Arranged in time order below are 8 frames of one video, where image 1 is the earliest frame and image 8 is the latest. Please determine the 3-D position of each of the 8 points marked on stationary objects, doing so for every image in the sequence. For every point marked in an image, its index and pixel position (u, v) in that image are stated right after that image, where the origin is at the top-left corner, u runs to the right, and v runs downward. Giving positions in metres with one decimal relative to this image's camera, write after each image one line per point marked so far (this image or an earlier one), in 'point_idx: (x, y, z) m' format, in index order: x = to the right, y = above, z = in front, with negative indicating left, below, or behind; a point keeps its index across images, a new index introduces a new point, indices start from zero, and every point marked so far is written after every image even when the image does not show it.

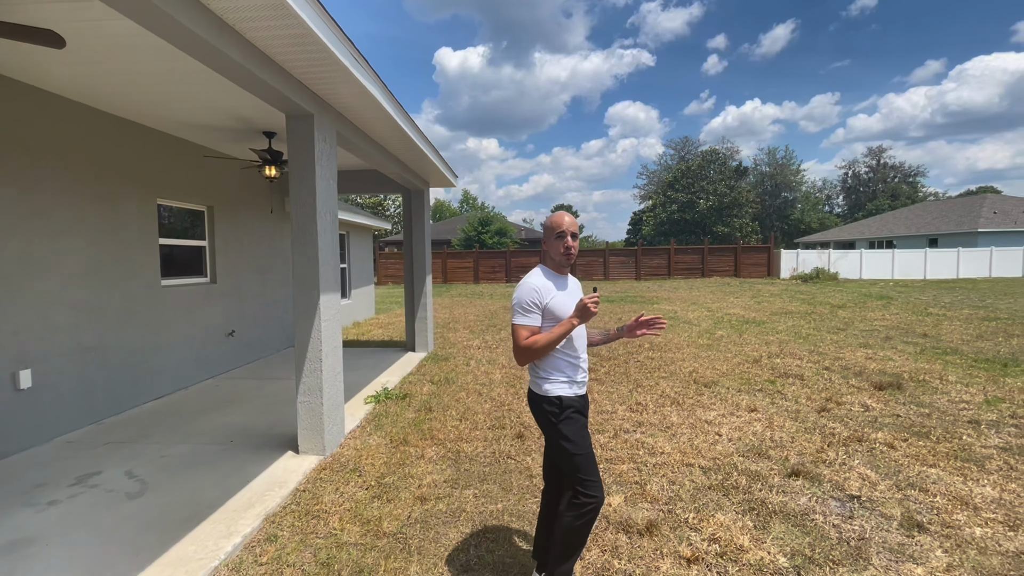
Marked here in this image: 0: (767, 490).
0: (+1.6, -1.3, +3.0) m
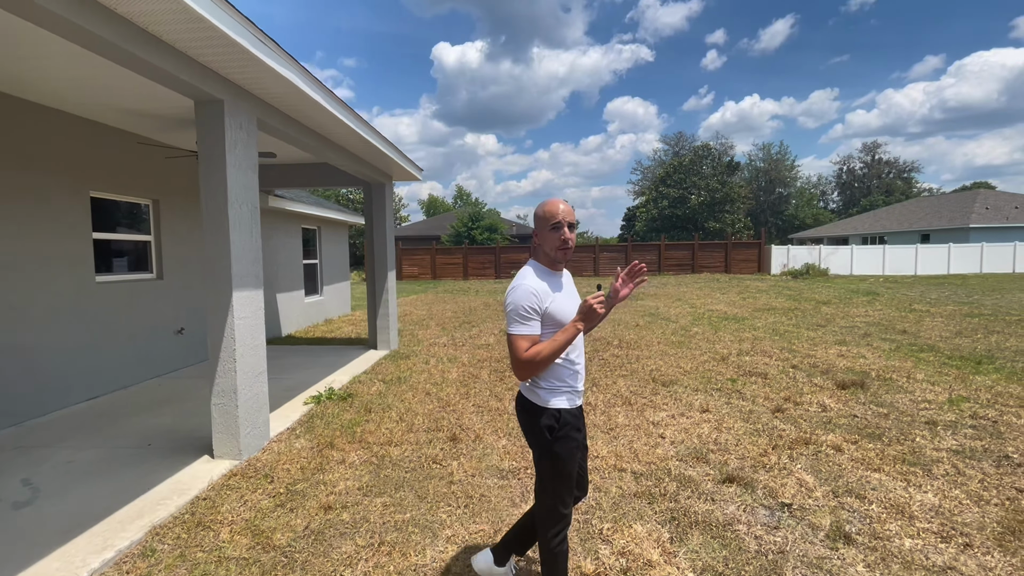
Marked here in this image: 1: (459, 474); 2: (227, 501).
0: (+1.1, -1.2, +2.8) m
1: (-0.4, -1.2, +3.1) m
2: (-1.6, -1.2, +2.7) m
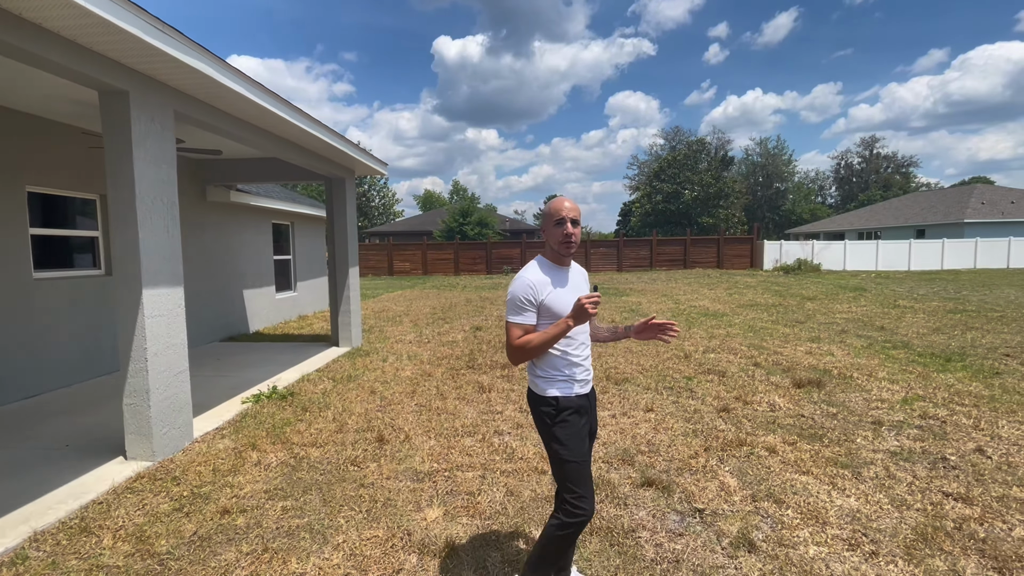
0: (+0.5, -1.2, +2.7) m
1: (-0.9, -1.2, +3.0) m
2: (-2.2, -1.2, +2.7) m
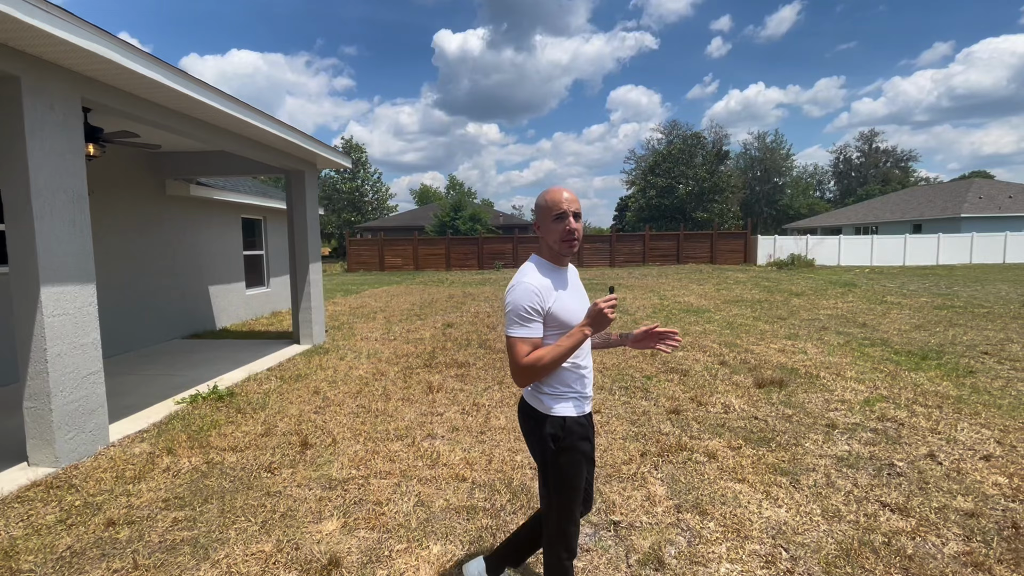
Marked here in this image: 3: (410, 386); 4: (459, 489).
0: (0.0, -1.2, +2.6) m
1: (-1.4, -1.2, +2.9) m
2: (-2.7, -1.2, +2.5) m
3: (-1.0, -1.0, +4.8) m
4: (-0.3, -1.2, +2.8) m
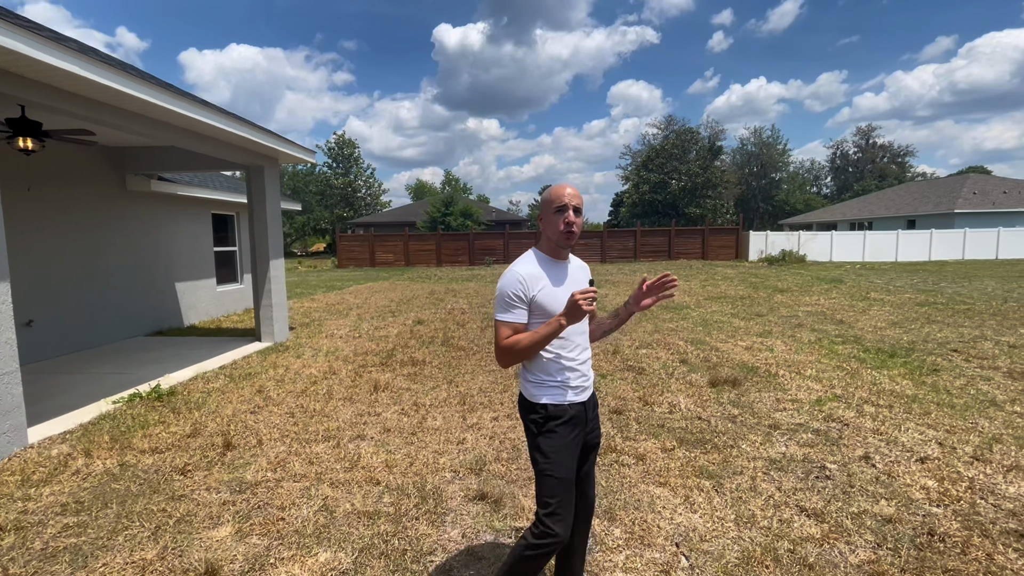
0: (-0.5, -1.2, +2.5) m
1: (-1.9, -1.2, +2.8) m
2: (-3.2, -1.2, +2.5) m
3: (-1.5, -1.0, +4.7) m
4: (-0.8, -1.2, +2.7) m
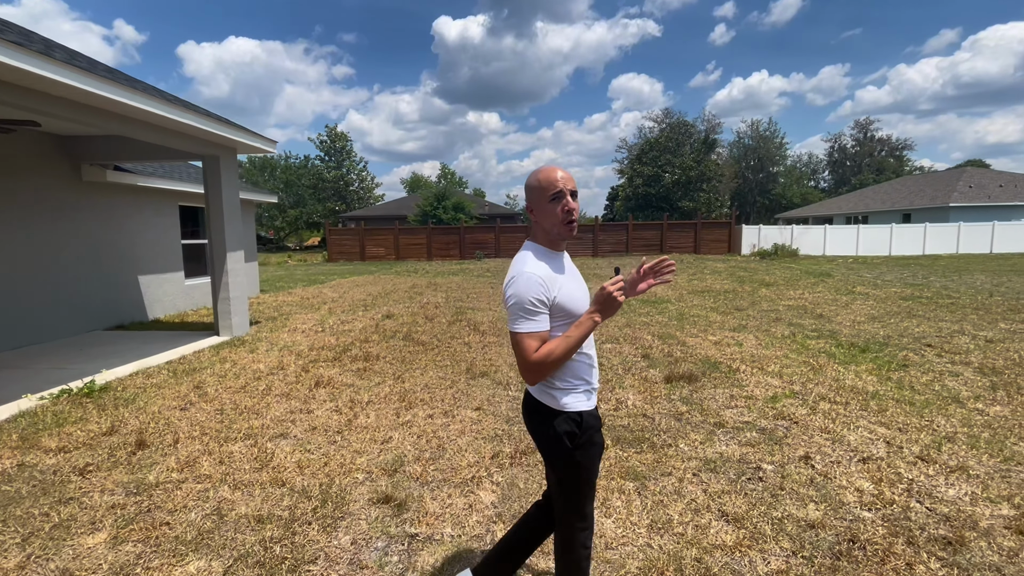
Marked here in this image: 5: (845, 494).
0: (-1.0, -1.2, +2.4) m
1: (-2.4, -1.1, +2.7) m
2: (-3.7, -1.2, +2.3) m
3: (-2.0, -0.9, +4.6) m
4: (-1.3, -1.1, +2.6) m
5: (+1.9, -1.2, +2.7) m
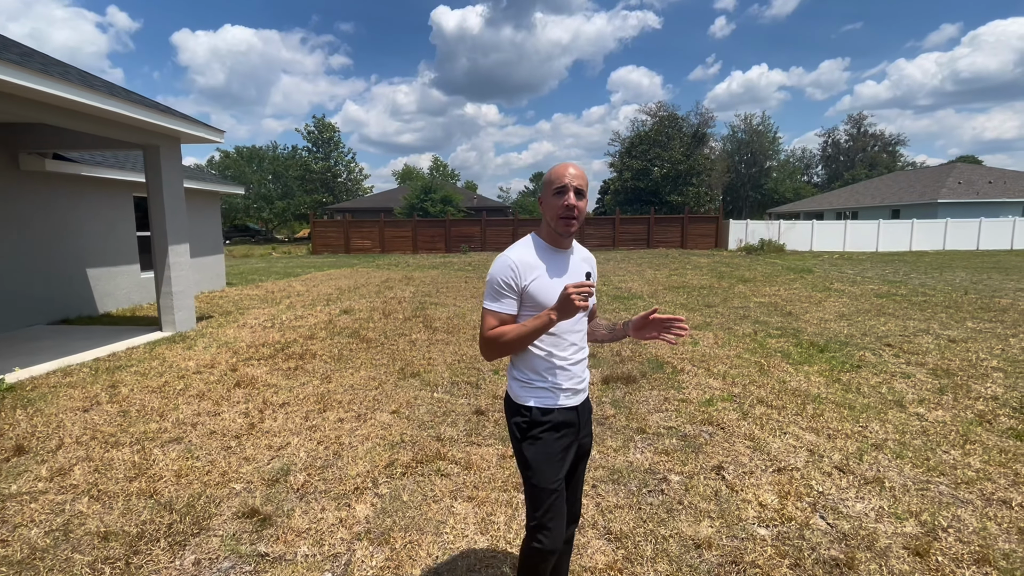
0: (-1.6, -1.2, +2.2) m
1: (-3.0, -1.1, +2.5) m
2: (-4.3, -1.1, +2.1) m
3: (-2.7, -0.8, +4.4) m
4: (-1.9, -1.1, +2.4) m
5: (+1.3, -1.2, +2.5) m
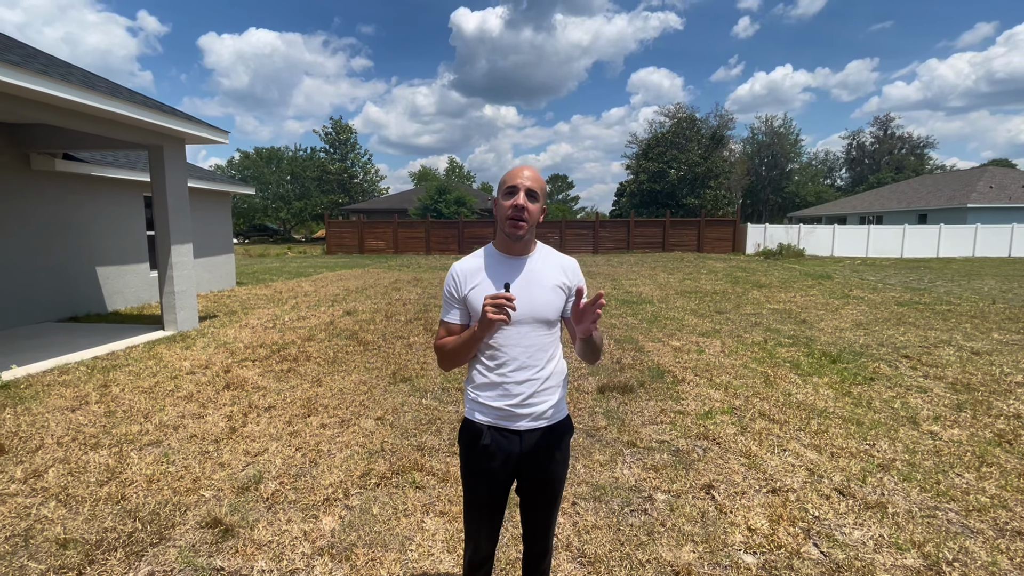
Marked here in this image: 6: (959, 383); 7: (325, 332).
0: (-1.7, -1.2, +2.1) m
1: (-3.2, -1.1, +2.5) m
2: (-4.5, -1.1, +2.2) m
3: (-2.7, -0.9, +4.4) m
4: (-2.1, -1.1, +2.4) m
5: (+1.1, -1.2, +2.4) m
6: (+4.7, -1.0, +5.1) m
7: (-2.5, -0.6, +6.5) m
